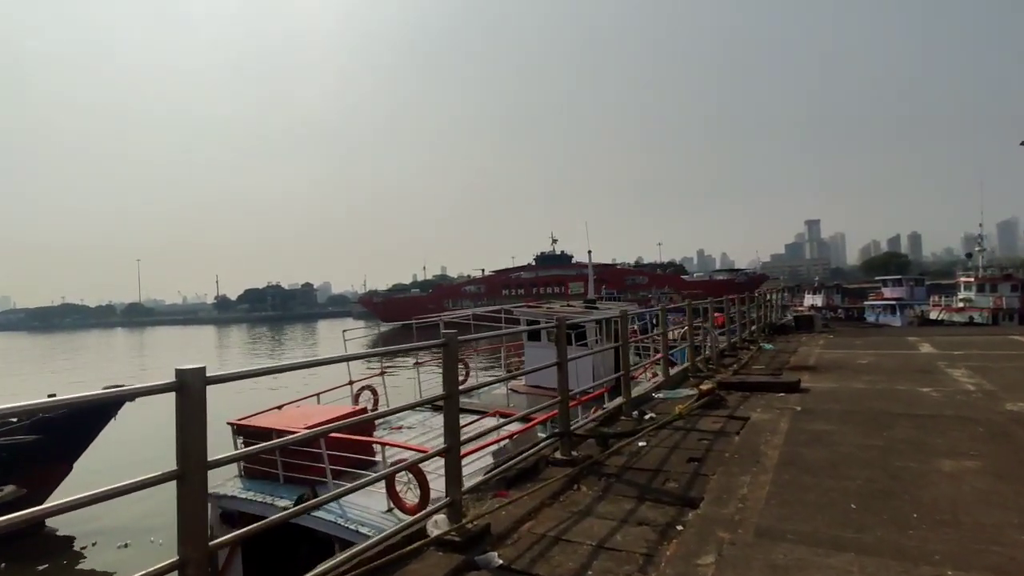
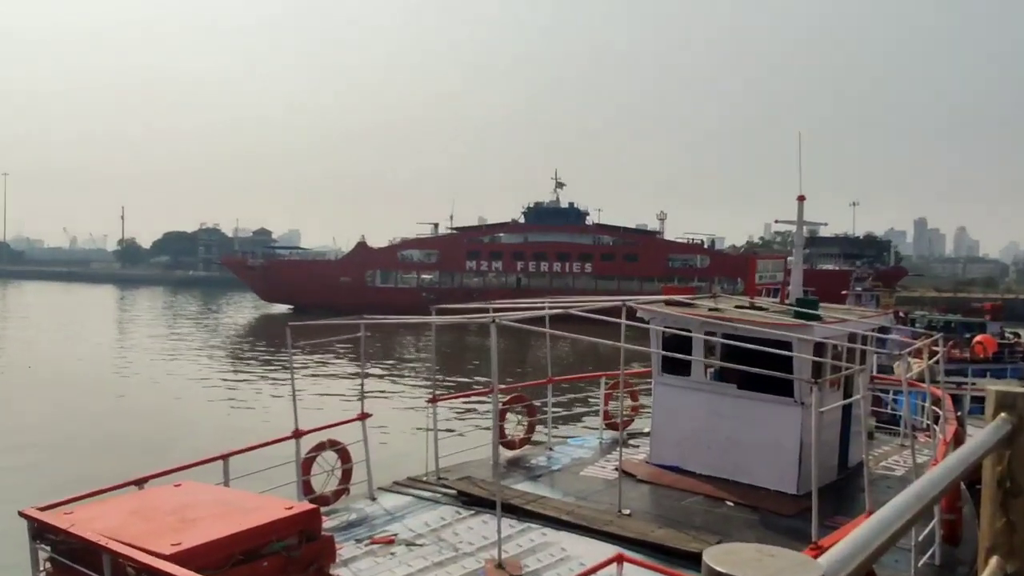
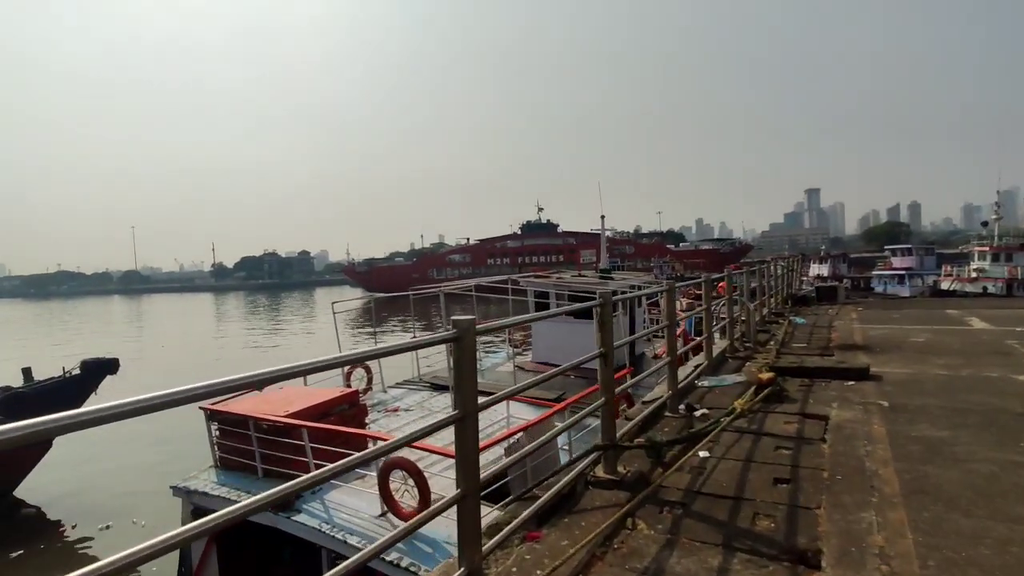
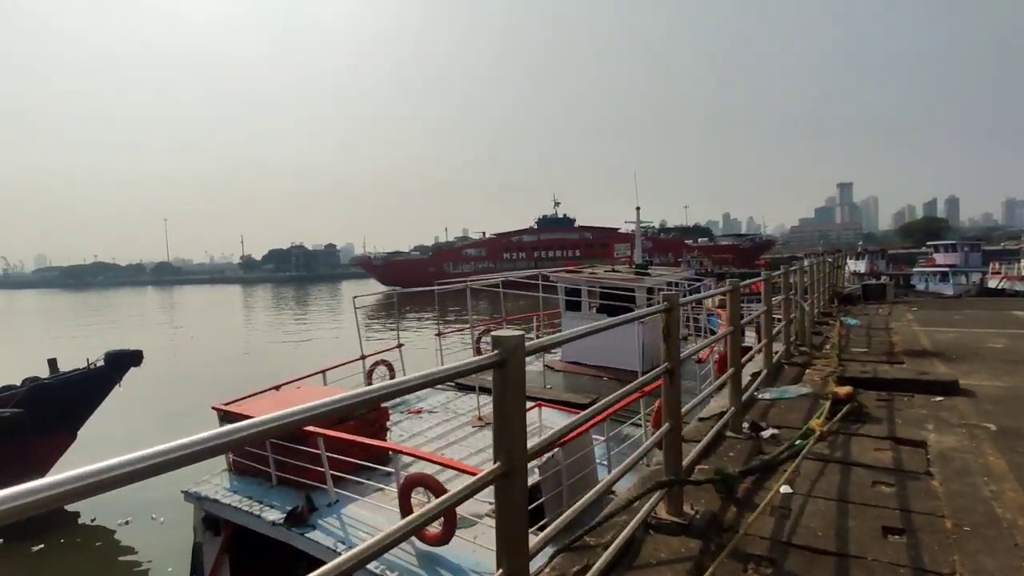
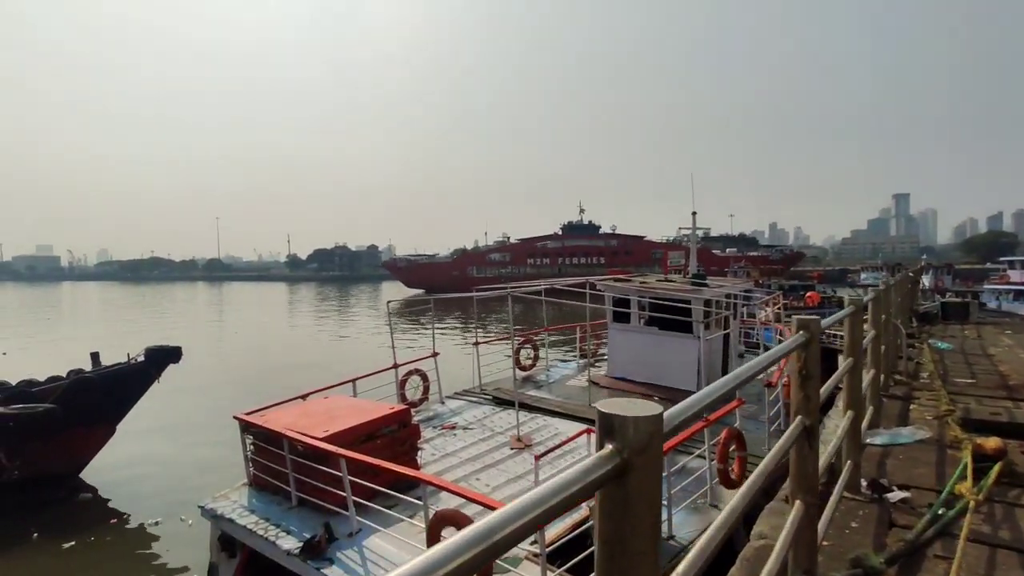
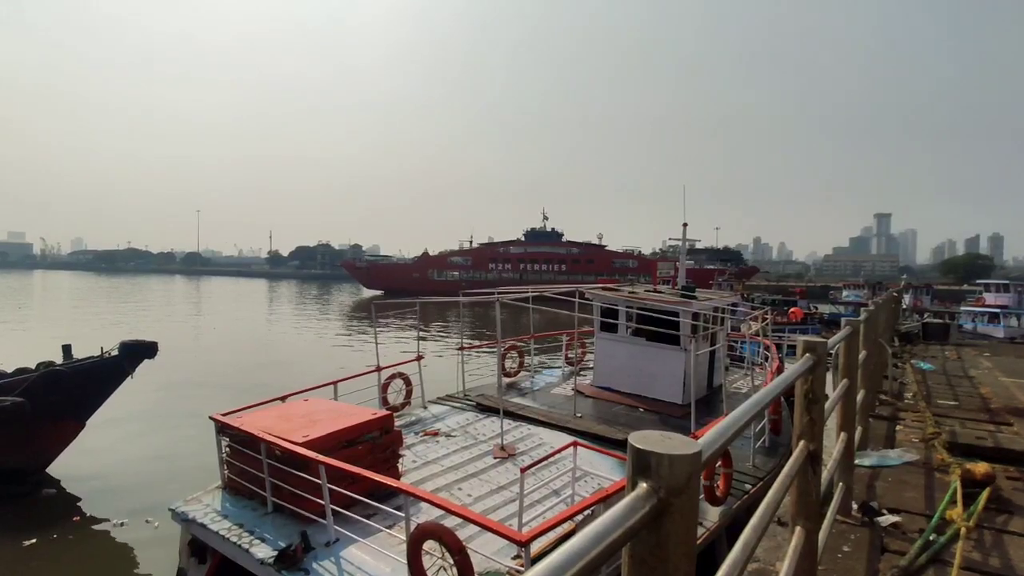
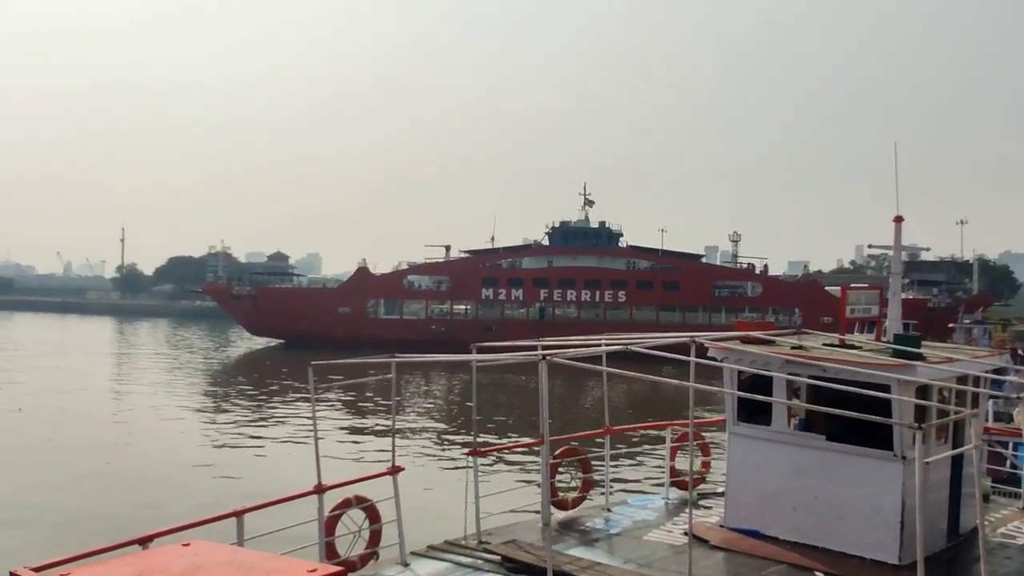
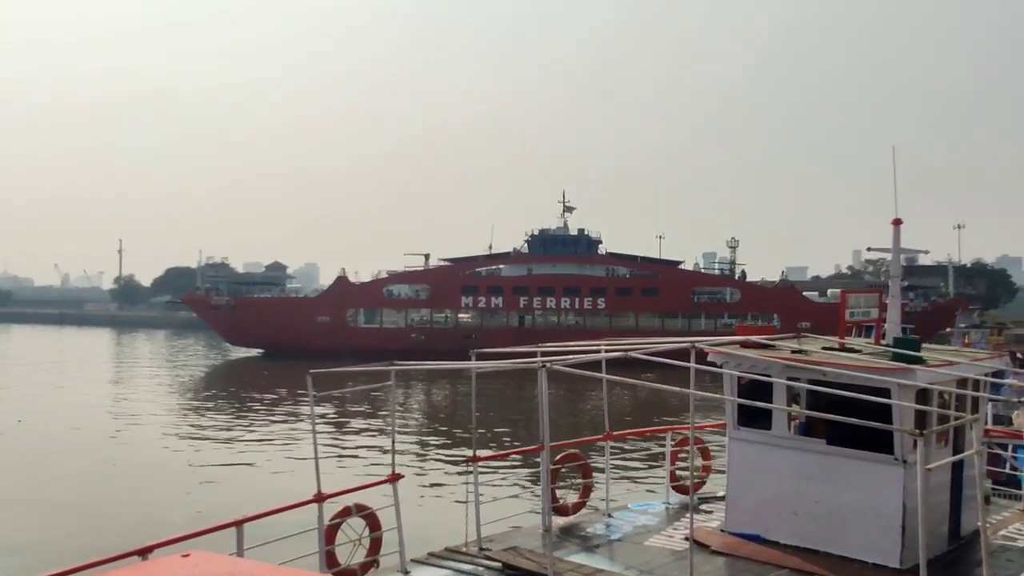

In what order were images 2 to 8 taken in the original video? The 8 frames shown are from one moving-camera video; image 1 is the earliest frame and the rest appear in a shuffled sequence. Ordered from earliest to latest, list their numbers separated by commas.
3, 4, 5, 6, 2, 7, 8
